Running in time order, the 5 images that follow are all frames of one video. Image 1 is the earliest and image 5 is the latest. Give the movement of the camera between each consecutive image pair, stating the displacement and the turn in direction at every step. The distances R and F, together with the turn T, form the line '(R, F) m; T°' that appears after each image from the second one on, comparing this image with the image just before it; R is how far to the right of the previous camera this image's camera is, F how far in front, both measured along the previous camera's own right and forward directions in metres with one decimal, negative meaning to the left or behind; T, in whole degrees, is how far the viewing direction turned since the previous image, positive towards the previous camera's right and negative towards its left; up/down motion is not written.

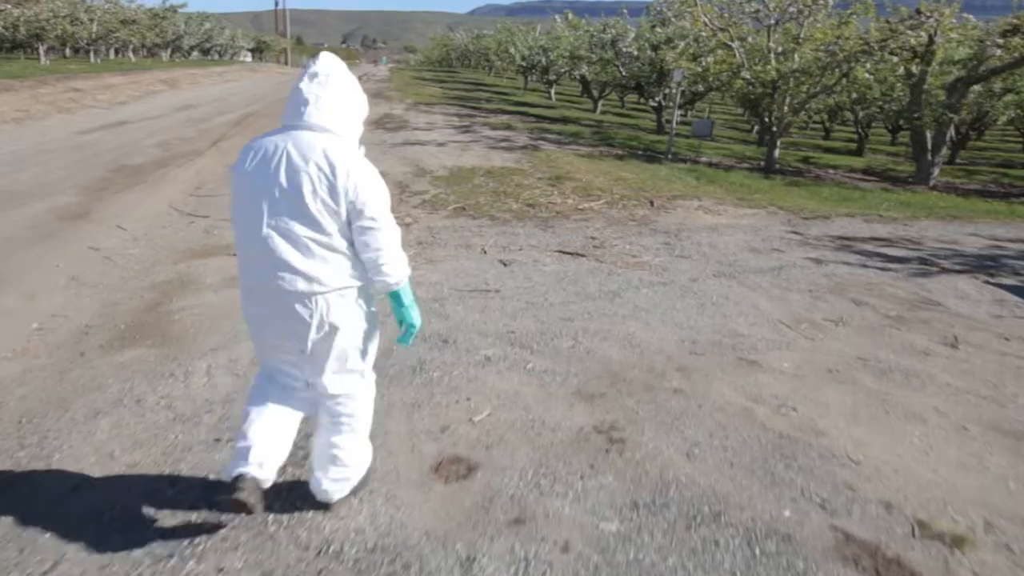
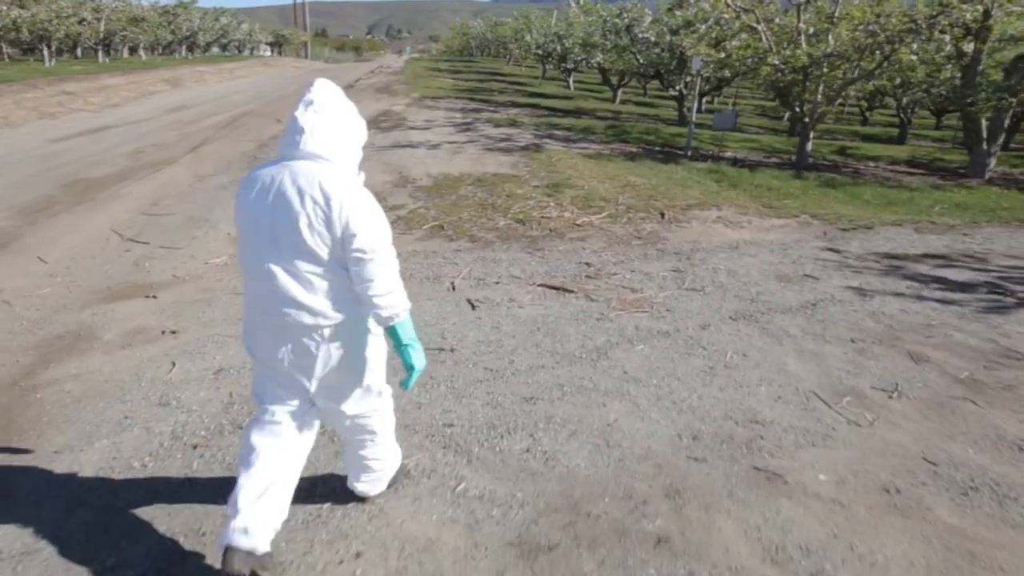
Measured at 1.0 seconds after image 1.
(+0.5, +1.4) m; -2°
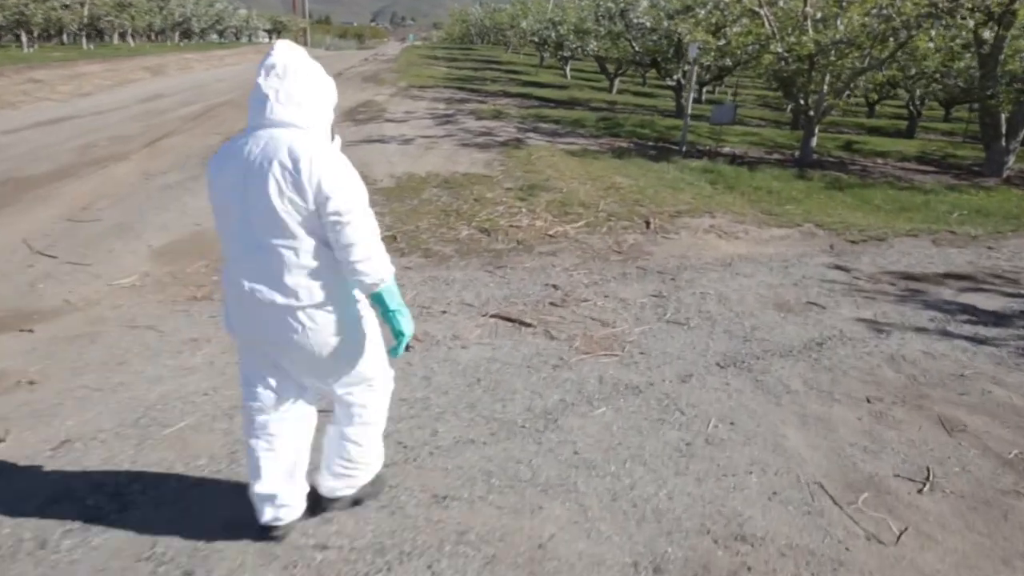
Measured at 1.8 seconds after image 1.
(+0.4, +1.1) m; 0°
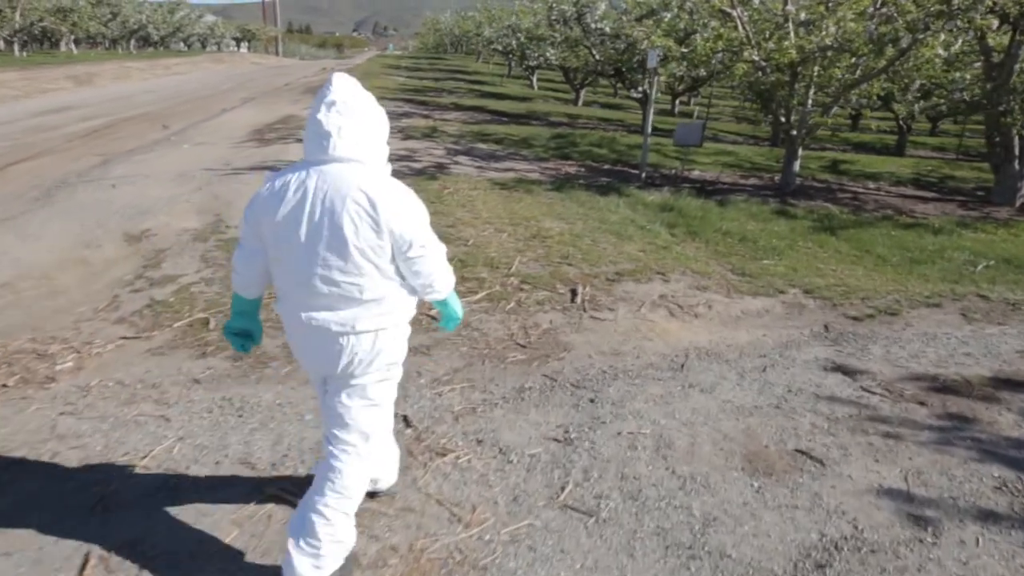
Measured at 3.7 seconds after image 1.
(+0.9, +2.3) m; +1°
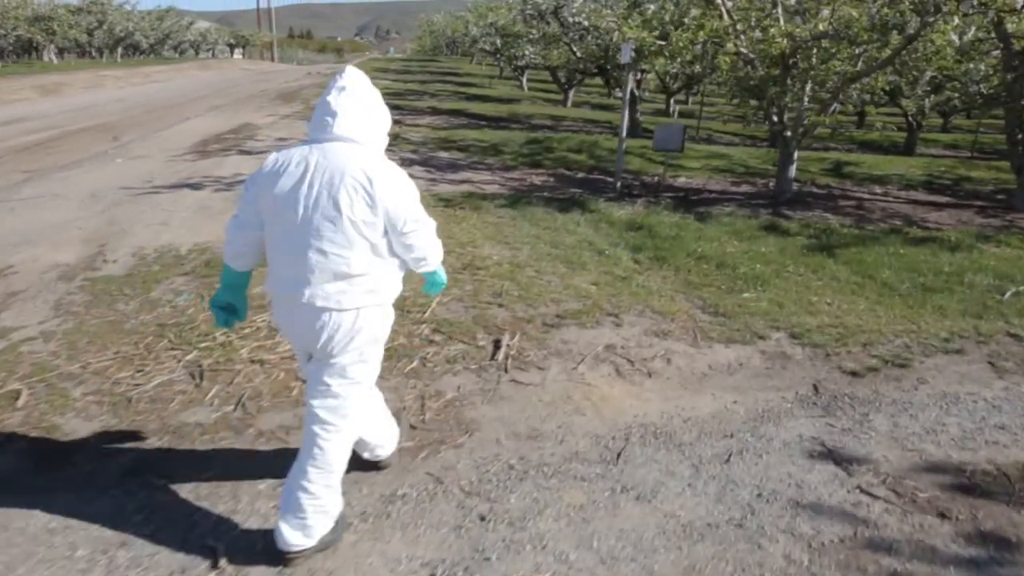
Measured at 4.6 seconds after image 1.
(+0.7, +1.2) m; -1°
